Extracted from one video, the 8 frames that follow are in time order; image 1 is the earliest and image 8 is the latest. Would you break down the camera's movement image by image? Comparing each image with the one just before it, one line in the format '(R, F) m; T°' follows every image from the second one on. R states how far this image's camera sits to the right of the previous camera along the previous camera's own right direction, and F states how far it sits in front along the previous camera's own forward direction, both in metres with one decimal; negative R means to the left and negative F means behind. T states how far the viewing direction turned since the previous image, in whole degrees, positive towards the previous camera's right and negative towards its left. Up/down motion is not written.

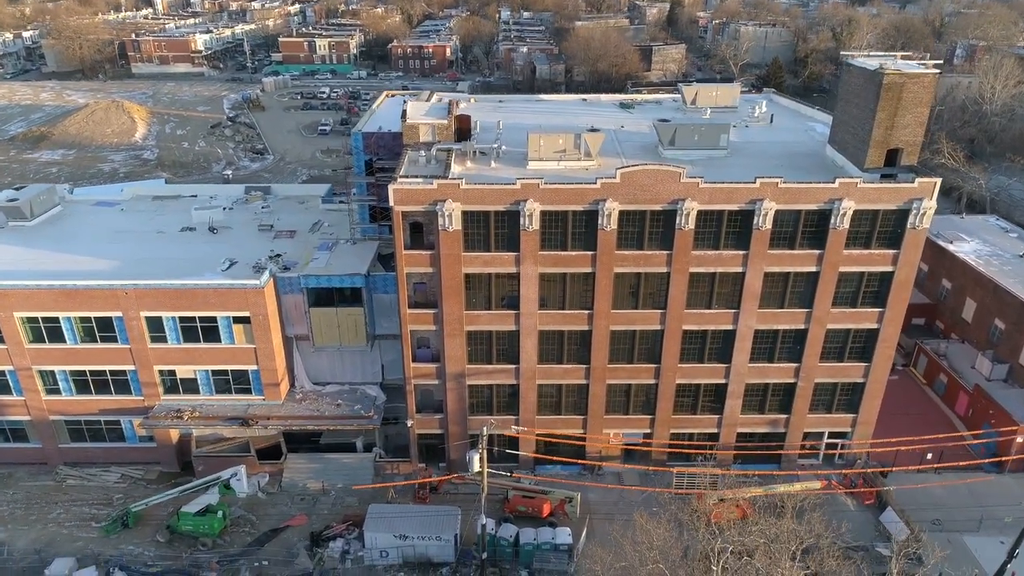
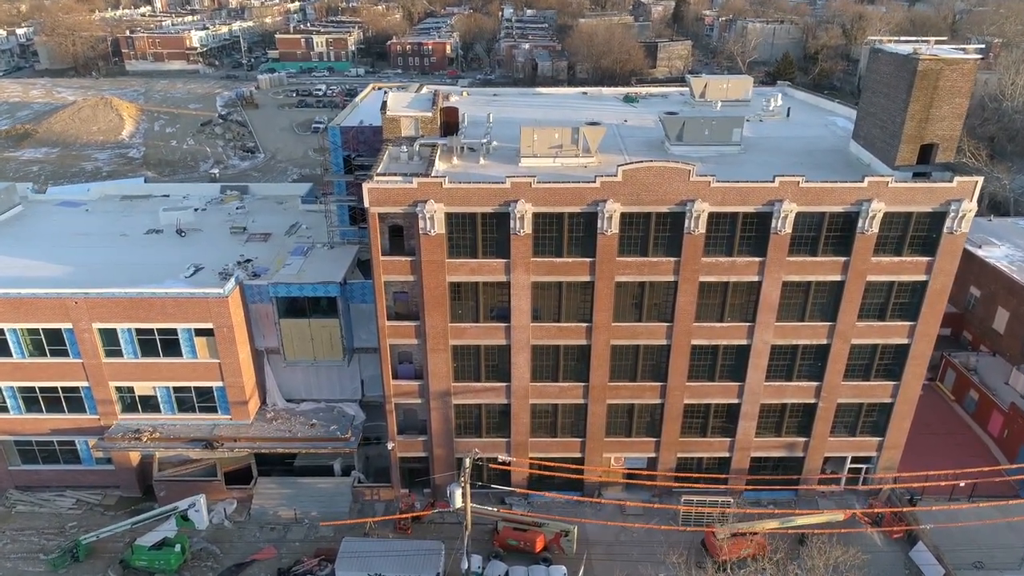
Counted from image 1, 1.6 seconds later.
(+0.6, +3.5) m; 0°
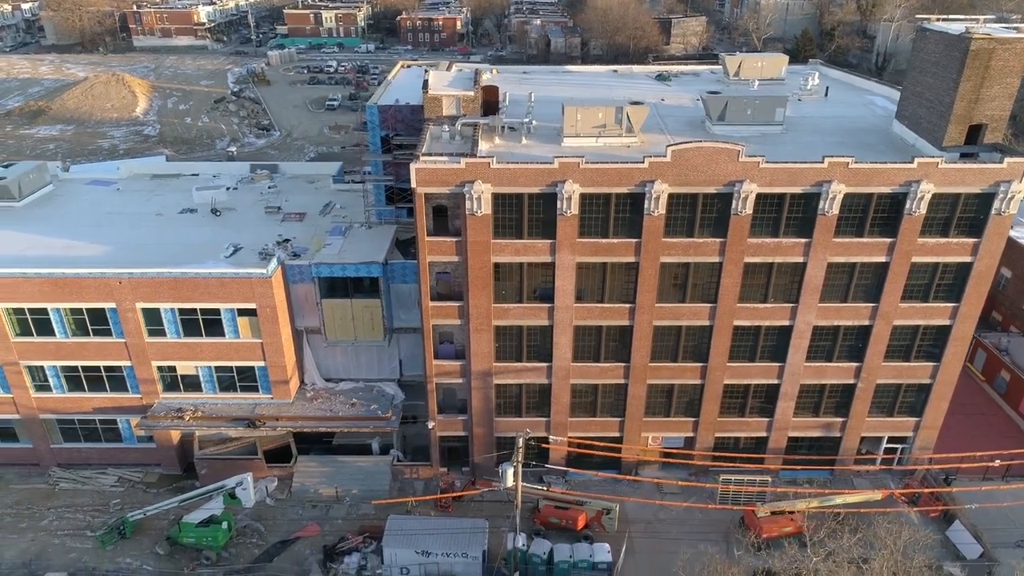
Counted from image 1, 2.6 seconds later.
(-1.9, 0.0) m; 0°
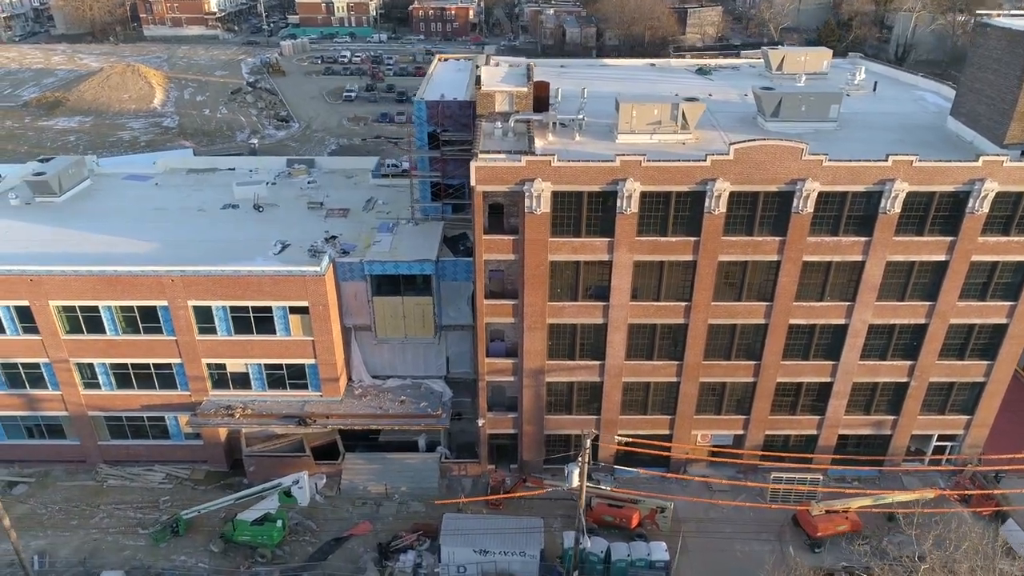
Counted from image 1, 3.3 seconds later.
(-2.4, +0.2) m; 0°
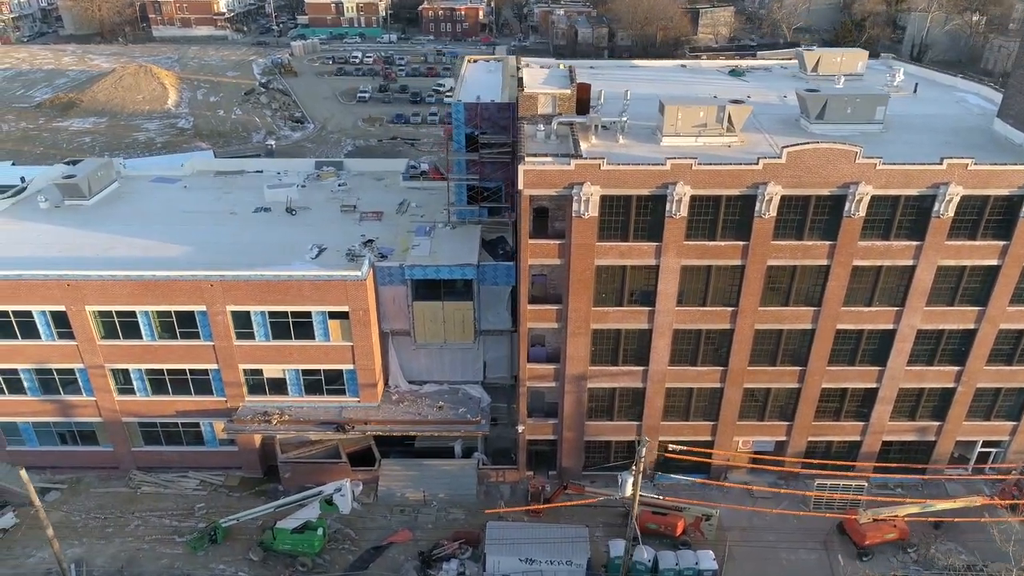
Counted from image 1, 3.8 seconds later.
(-1.9, +0.4) m; 0°
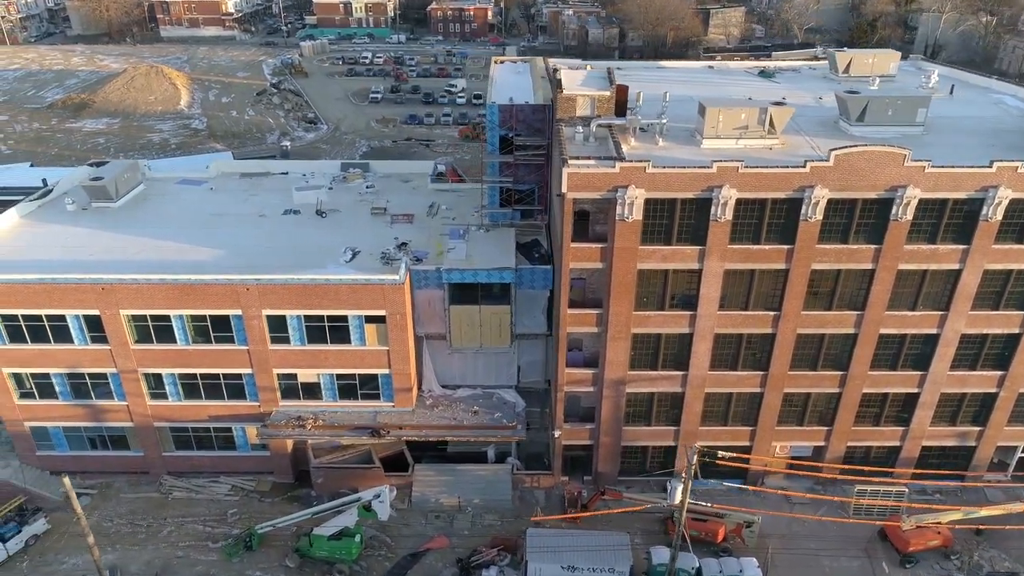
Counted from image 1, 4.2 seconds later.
(-1.7, +0.4) m; 0°
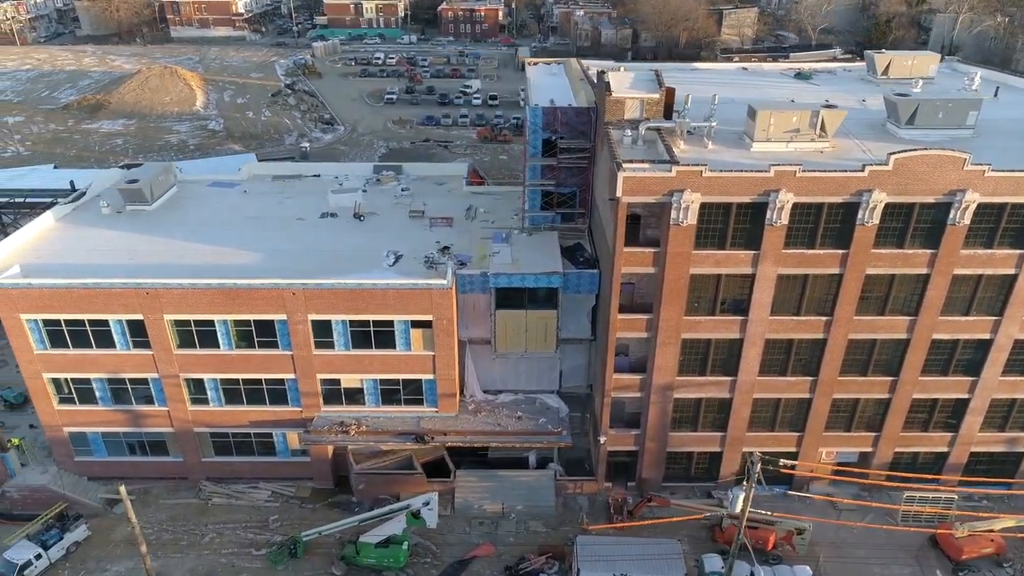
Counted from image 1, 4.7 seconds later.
(-2.1, +0.3) m; 0°
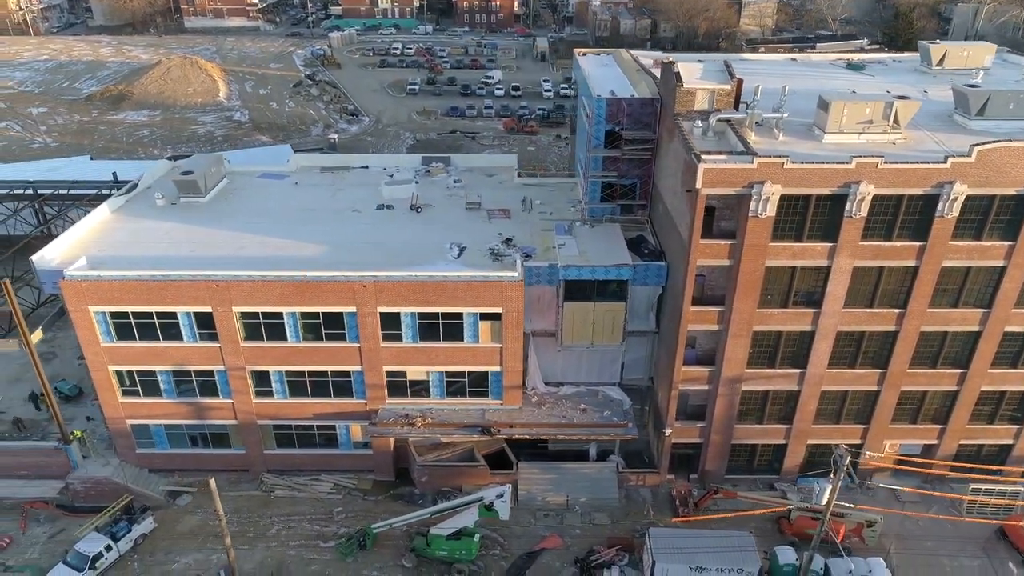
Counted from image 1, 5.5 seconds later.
(-3.1, +0.1) m; 0°
